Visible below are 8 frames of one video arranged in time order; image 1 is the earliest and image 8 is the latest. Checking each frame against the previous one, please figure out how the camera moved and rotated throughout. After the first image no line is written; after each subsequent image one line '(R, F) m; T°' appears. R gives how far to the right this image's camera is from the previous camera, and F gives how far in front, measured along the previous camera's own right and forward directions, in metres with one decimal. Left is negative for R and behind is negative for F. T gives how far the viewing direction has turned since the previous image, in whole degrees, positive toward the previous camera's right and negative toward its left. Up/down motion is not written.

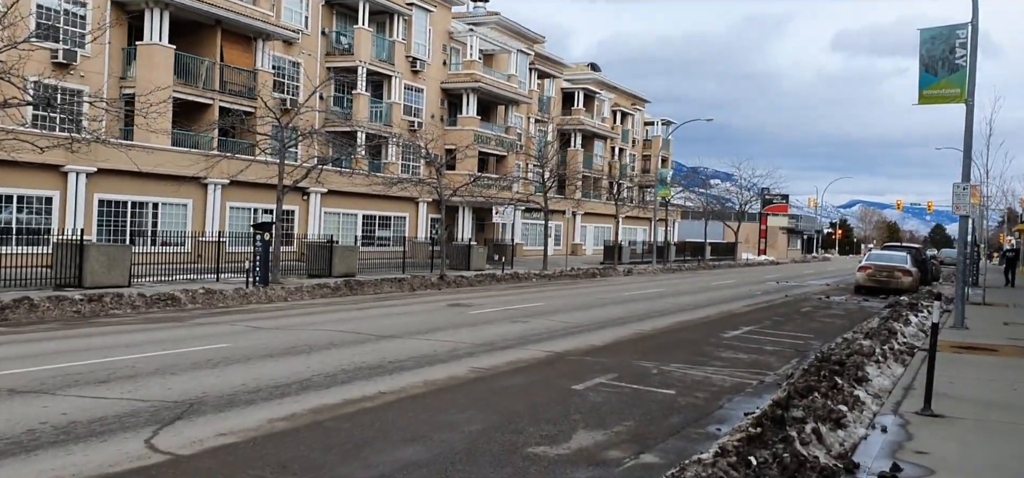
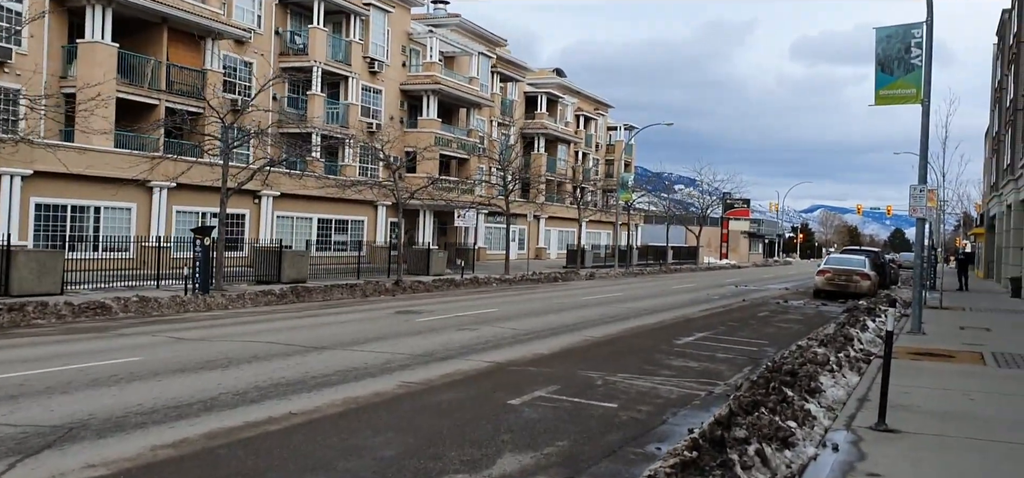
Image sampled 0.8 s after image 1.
(+0.3, +0.6) m; +2°
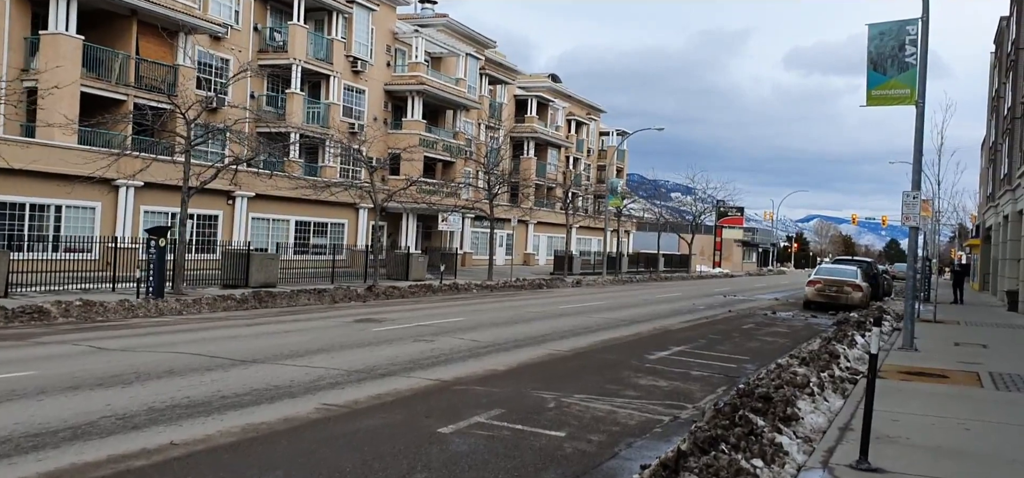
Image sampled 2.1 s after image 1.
(+0.5, +1.1) m; 0°
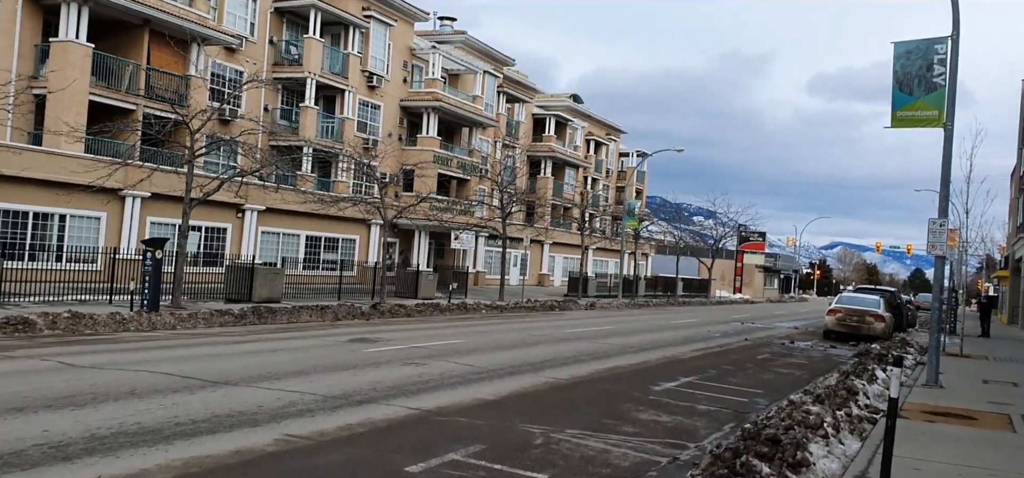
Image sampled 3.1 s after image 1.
(+0.3, +0.7) m; -1°
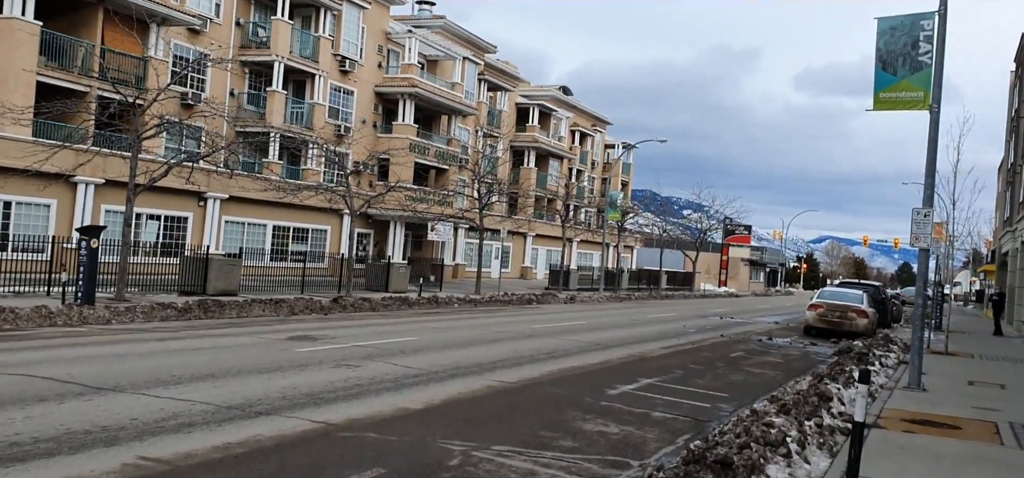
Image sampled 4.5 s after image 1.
(+0.6, +1.1) m; +1°
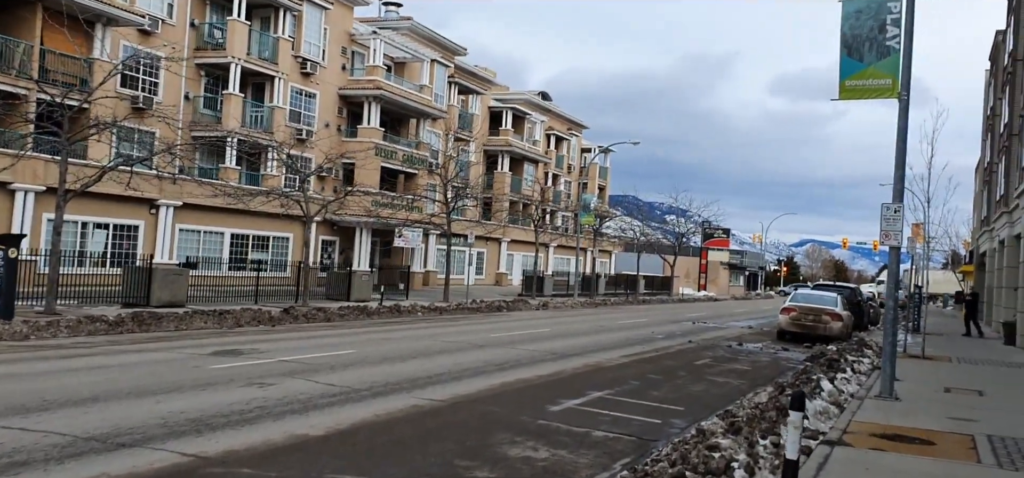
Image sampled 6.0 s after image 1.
(+0.6, +1.0) m; +1°
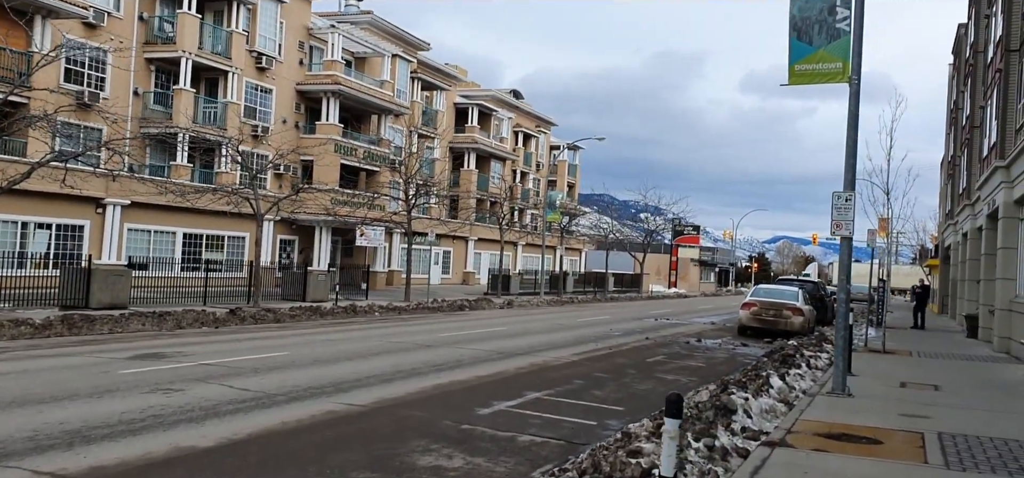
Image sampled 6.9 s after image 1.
(+0.5, +0.6) m; +2°
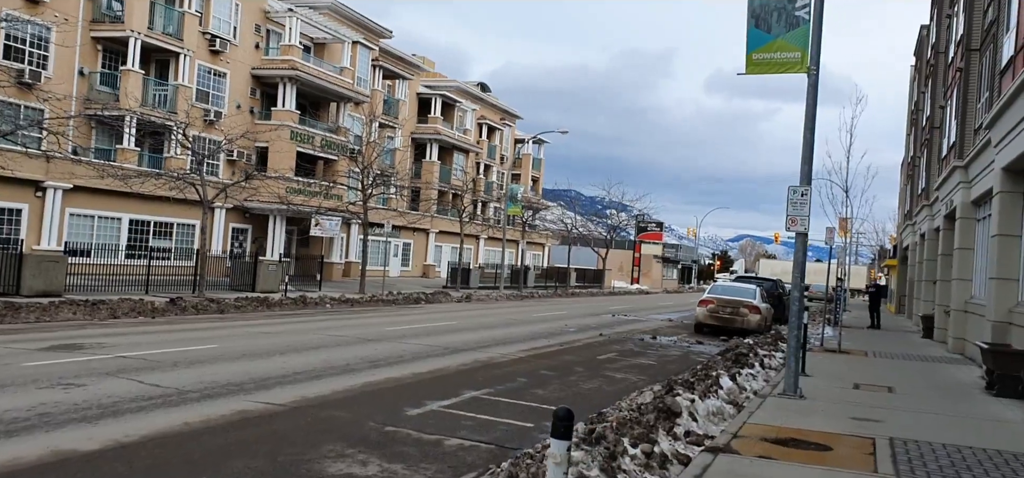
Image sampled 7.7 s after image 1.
(+0.3, +0.6) m; +2°
